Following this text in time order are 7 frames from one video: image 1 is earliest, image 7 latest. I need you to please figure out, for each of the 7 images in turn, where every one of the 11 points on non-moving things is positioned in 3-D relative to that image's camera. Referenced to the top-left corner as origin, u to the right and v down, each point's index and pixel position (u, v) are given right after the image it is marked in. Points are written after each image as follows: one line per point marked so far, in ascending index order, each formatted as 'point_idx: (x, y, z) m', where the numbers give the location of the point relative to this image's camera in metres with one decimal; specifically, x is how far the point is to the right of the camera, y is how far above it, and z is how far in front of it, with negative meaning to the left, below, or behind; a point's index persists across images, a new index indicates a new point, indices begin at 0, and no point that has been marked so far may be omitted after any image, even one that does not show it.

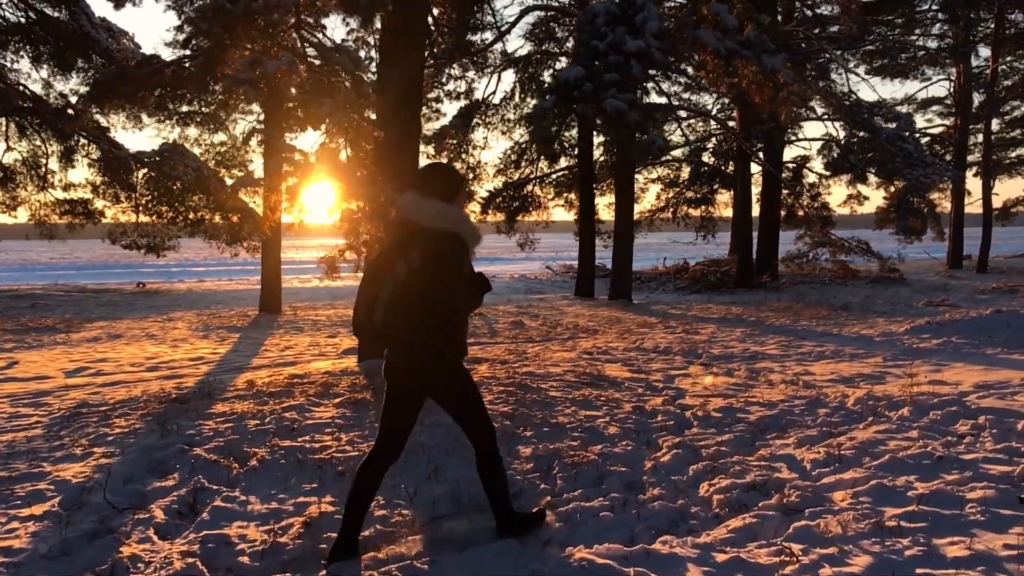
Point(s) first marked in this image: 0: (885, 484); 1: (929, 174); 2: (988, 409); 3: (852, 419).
0: (+2.7, -1.4, +3.8) m
1: (+14.2, +3.9, +18.2) m
2: (+5.1, -1.3, +5.7) m
3: (+3.5, -1.4, +5.5) m
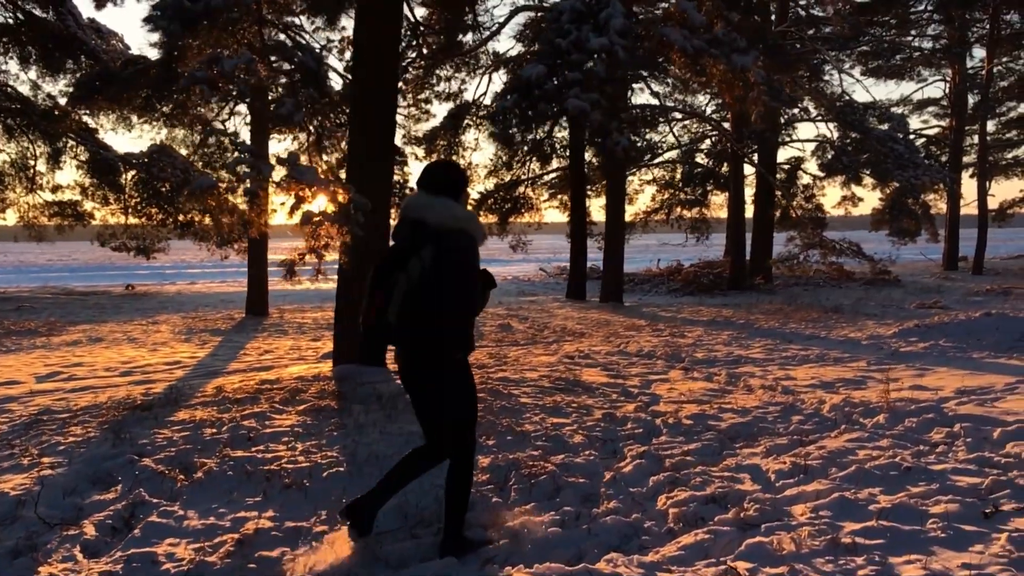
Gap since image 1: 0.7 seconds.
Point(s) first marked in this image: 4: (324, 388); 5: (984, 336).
0: (+2.3, -1.5, +3.7) m
1: (+13.9, +3.8, +18.1) m
2: (+4.8, -1.4, +5.6) m
3: (+3.1, -1.4, +5.4) m
4: (-2.5, -1.3, +6.9) m
5: (+9.6, -1.0, +10.8) m
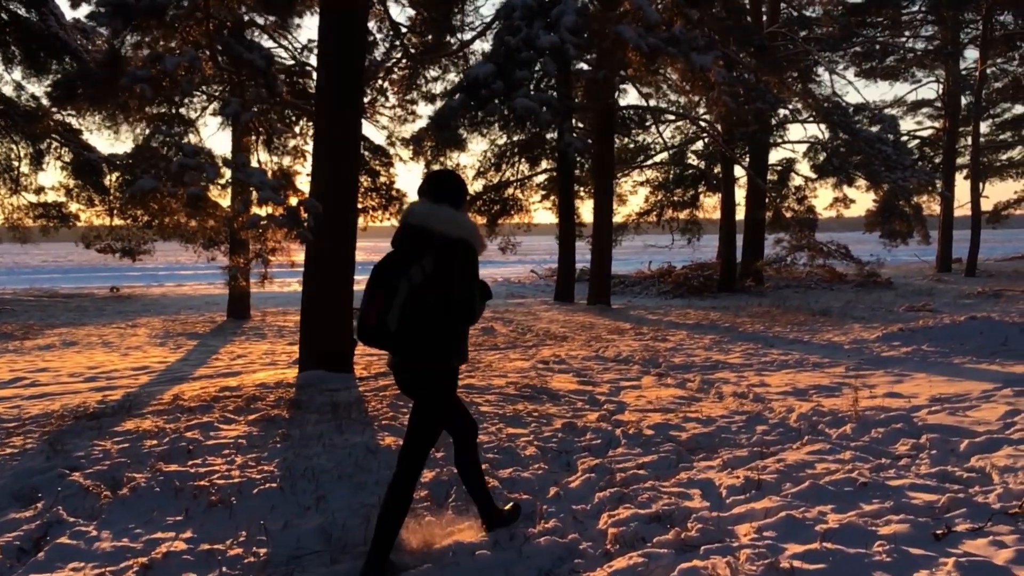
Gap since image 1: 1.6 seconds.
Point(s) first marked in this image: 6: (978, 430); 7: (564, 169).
0: (+1.9, -1.5, +3.5) m
1: (+13.4, +3.7, +17.9) m
2: (+4.3, -1.4, +5.4) m
3: (+2.7, -1.5, +5.2) m
4: (-2.9, -1.4, +6.7) m
5: (+9.2, -1.0, +10.7) m
6: (+4.6, -1.4, +5.2) m
7: (+2.0, +4.4, +19.8) m
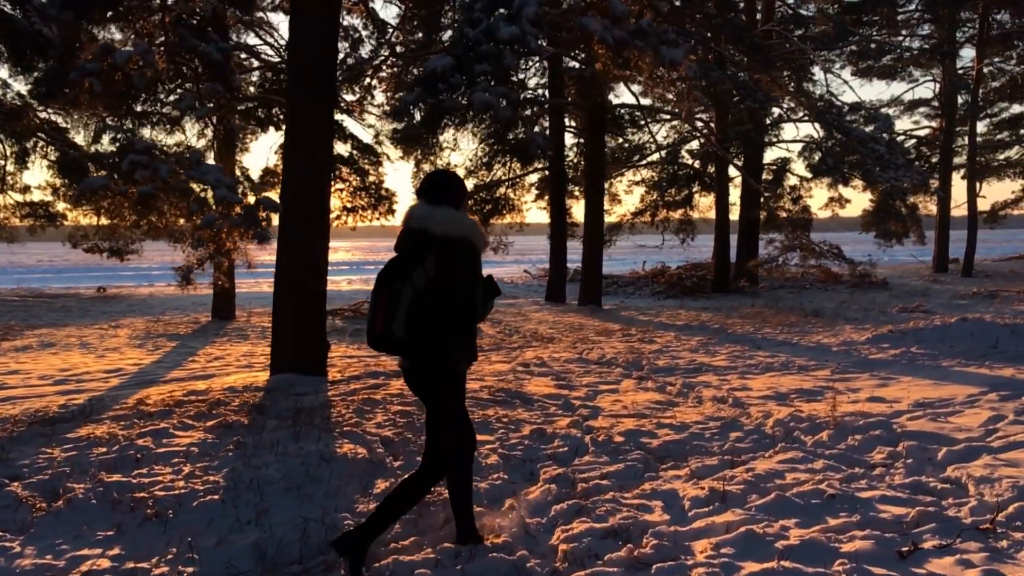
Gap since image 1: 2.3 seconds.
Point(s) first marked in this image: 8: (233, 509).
0: (+1.5, -1.5, +3.4) m
1: (+13.1, +3.7, +17.7) m
2: (+4.0, -1.4, +5.2) m
3: (+2.3, -1.5, +5.0) m
4: (-3.3, -1.4, +6.5) m
5: (+8.8, -1.1, +10.5) m
6: (+4.3, -1.4, +5.1) m
7: (+1.6, +4.4, +19.6) m
8: (-2.0, -1.5, +3.7) m
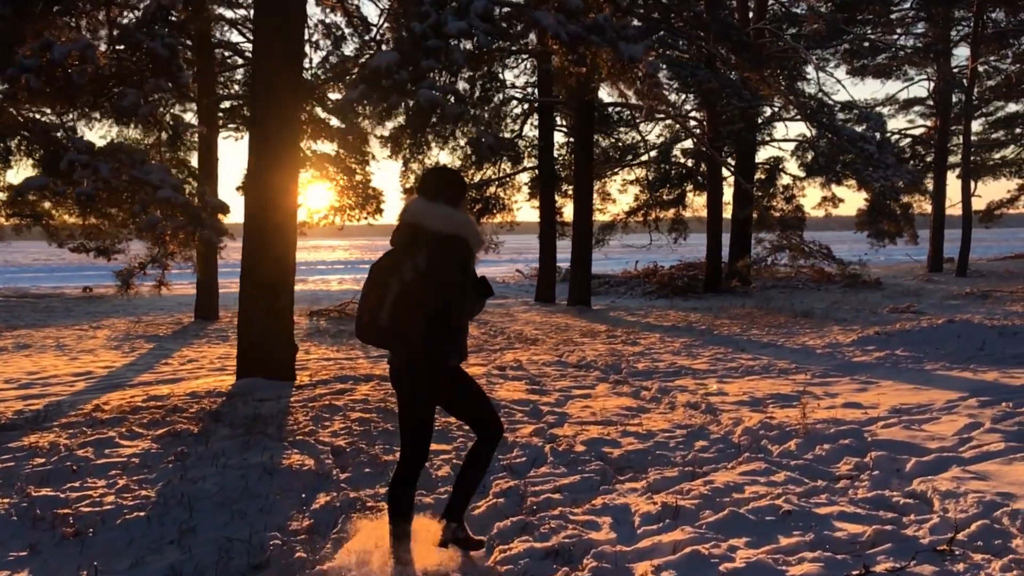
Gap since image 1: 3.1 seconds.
0: (+1.1, -1.6, +3.2) m
1: (+12.6, +3.7, +17.6) m
2: (+3.6, -1.5, +5.1) m
3: (+1.9, -1.5, +4.8) m
4: (-3.7, -1.4, +6.4) m
5: (+8.4, -1.1, +10.3) m
6: (+3.9, -1.5, +4.9) m
7: (+1.2, +4.4, +19.4) m
8: (-2.4, -1.6, +3.5) m
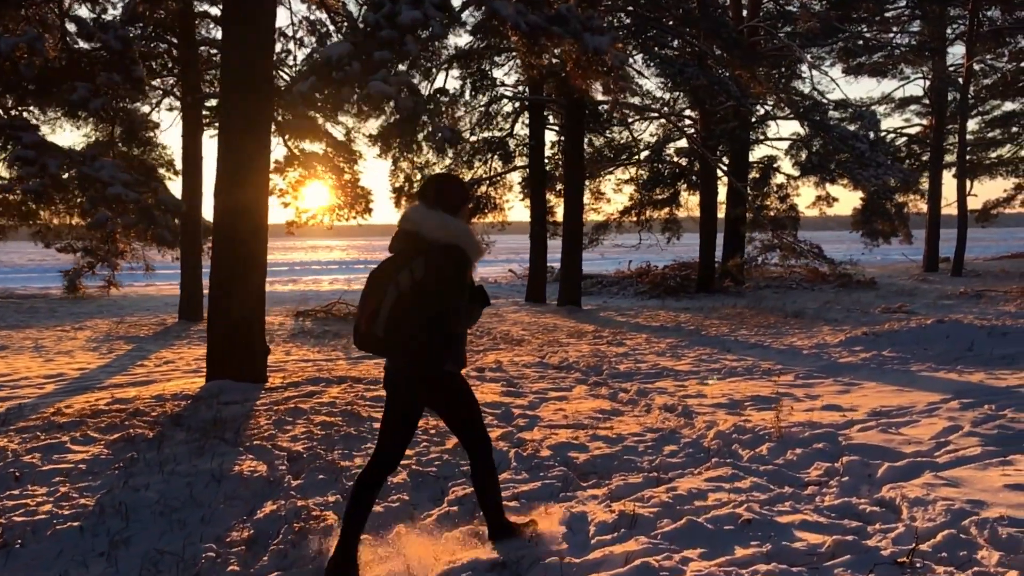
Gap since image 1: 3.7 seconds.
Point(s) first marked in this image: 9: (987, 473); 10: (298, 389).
0: (+0.8, -1.6, +3.0) m
1: (+12.3, +3.7, +17.4) m
2: (+3.2, -1.5, +4.9) m
3: (+1.6, -1.5, +4.7) m
4: (-4.0, -1.4, +6.2) m
5: (+8.1, -1.1, +10.2) m
6: (+3.5, -1.5, +4.8) m
7: (+0.8, +4.4, +19.2) m
8: (-2.7, -1.6, +3.4) m
9: (+3.8, -1.5, +4.2) m
10: (-2.9, -1.4, +7.1) m
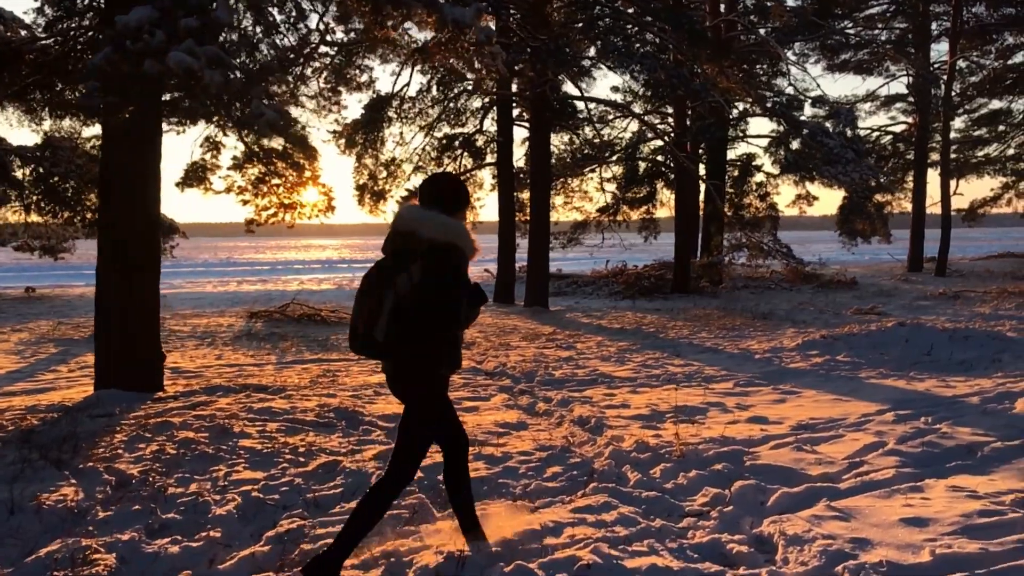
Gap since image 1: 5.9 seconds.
0: (-0.3, -1.6, +2.5) m
1: (+11.1, +3.7, +17.0) m
2: (+2.1, -1.5, +4.4) m
3: (+0.5, -1.6, +4.2) m
4: (-5.1, -1.4, +5.7) m
5: (+6.9, -1.1, +9.7) m
6: (+2.4, -1.5, +4.3) m
7: (-0.4, +4.4, +18.7) m
8: (-3.8, -1.6, +2.9) m
9: (+2.6, -1.5, +3.7) m
10: (-4.0, -1.4, +6.6) m
